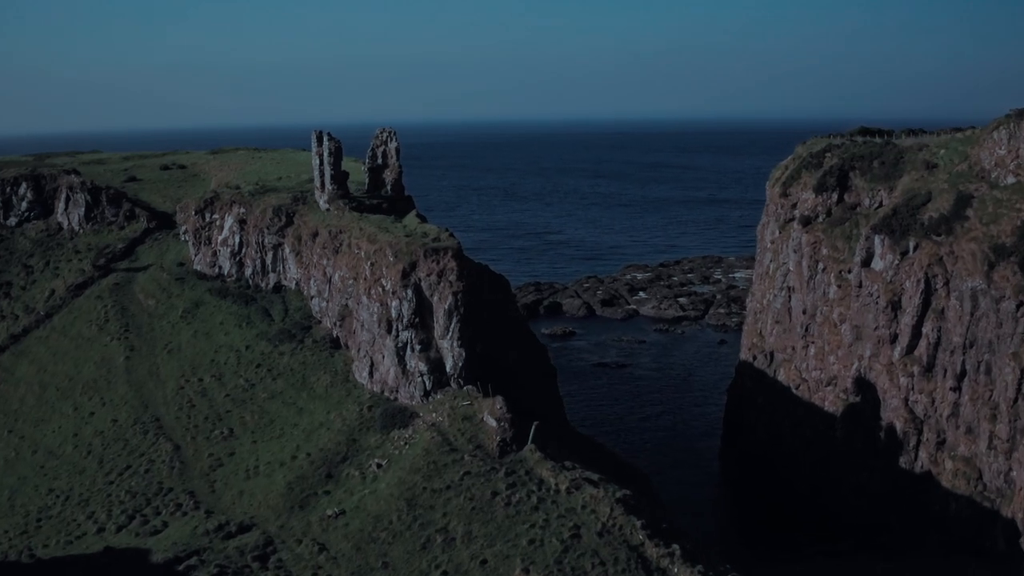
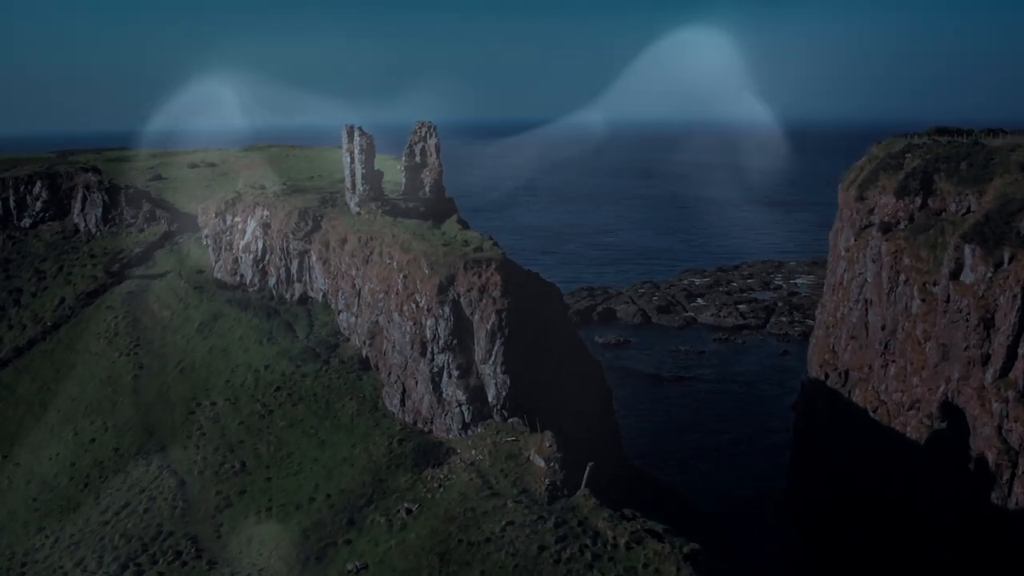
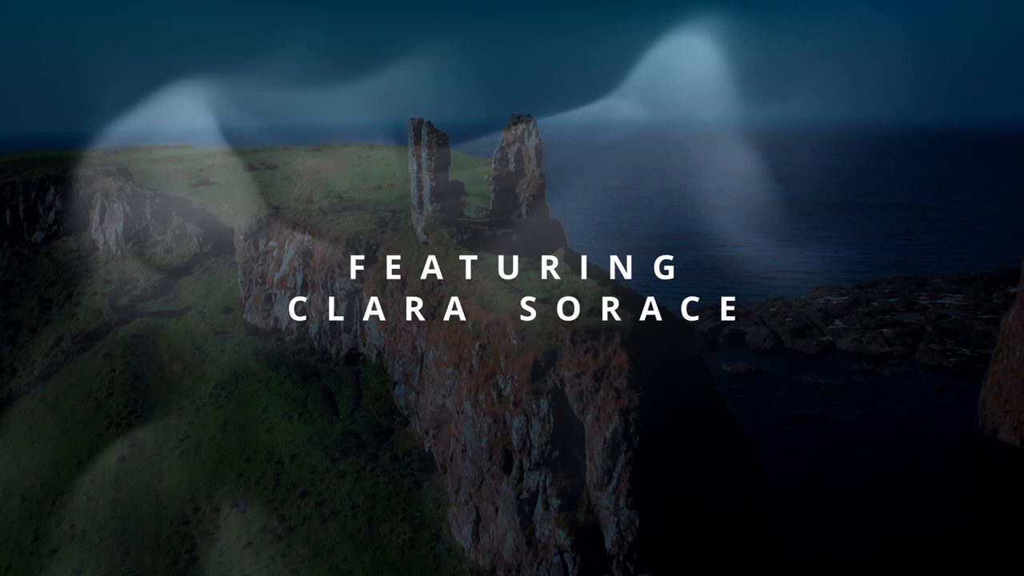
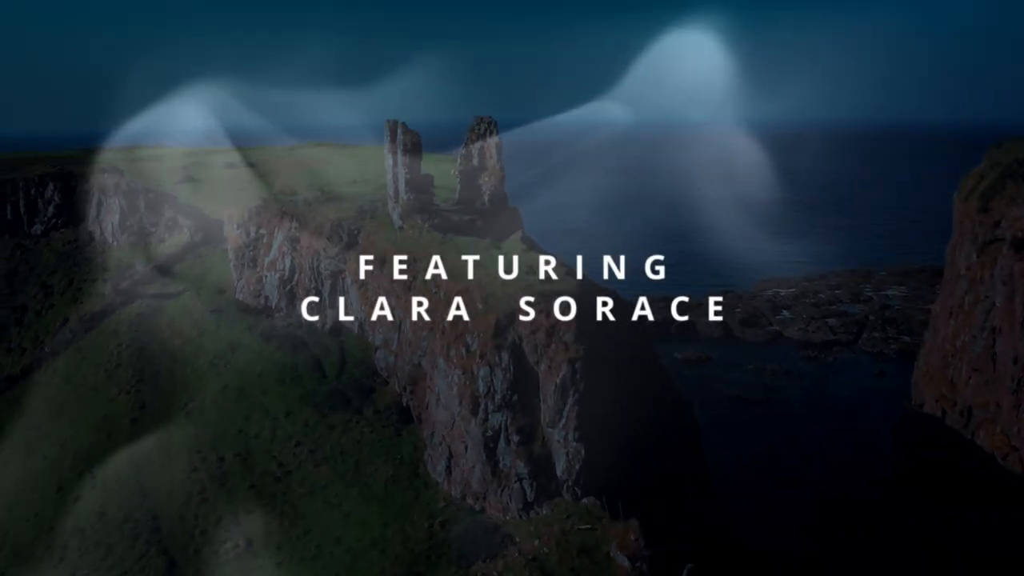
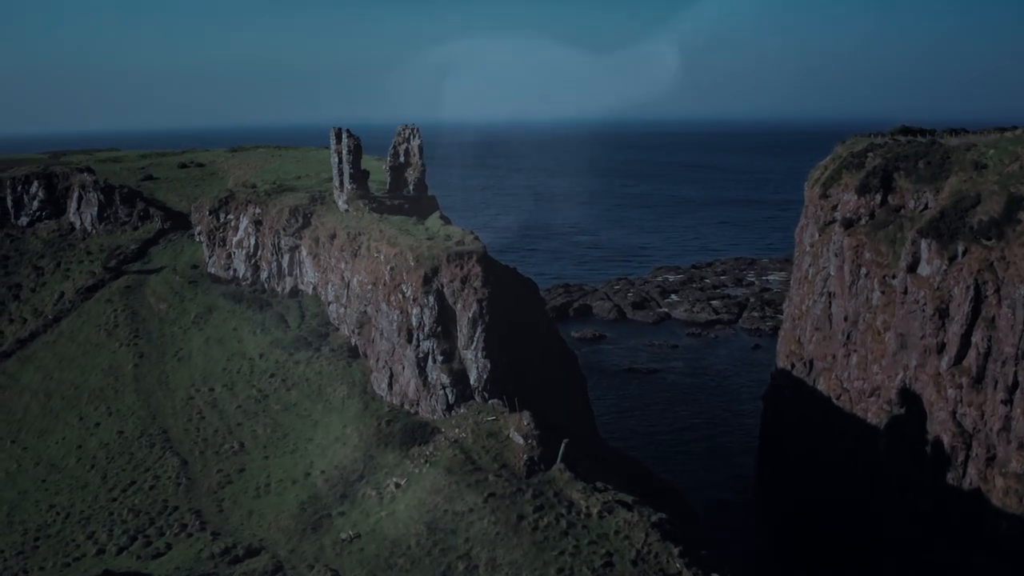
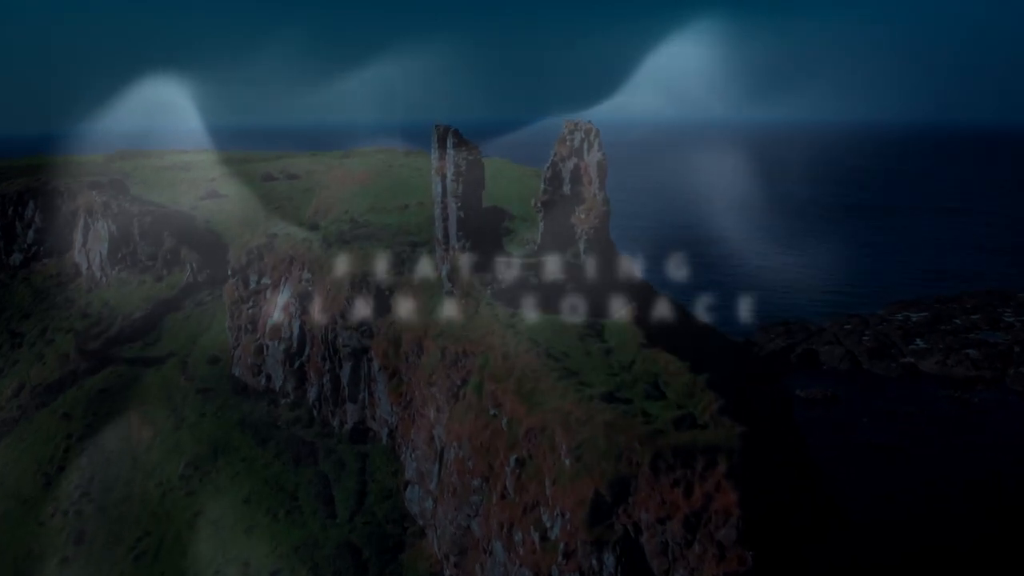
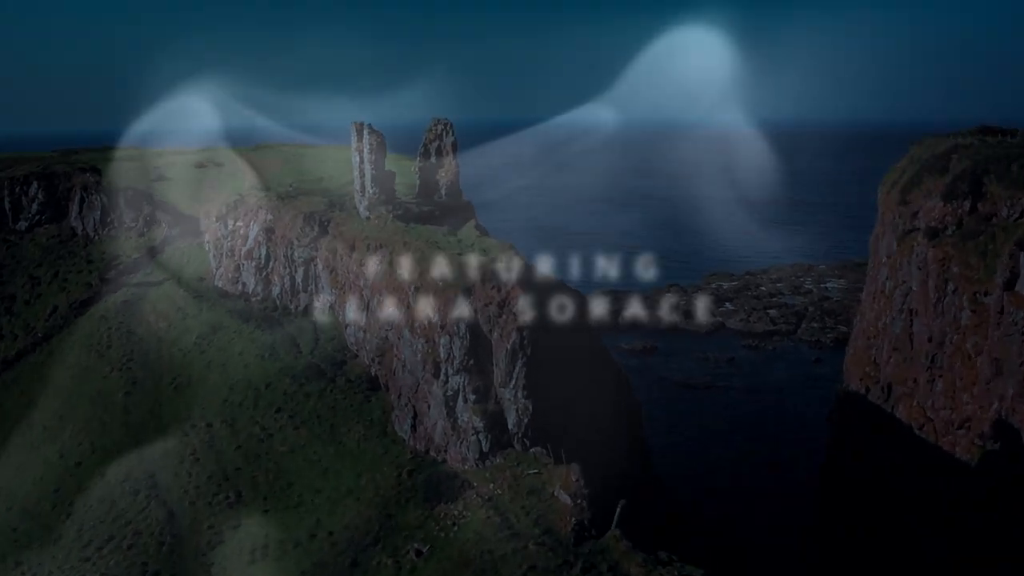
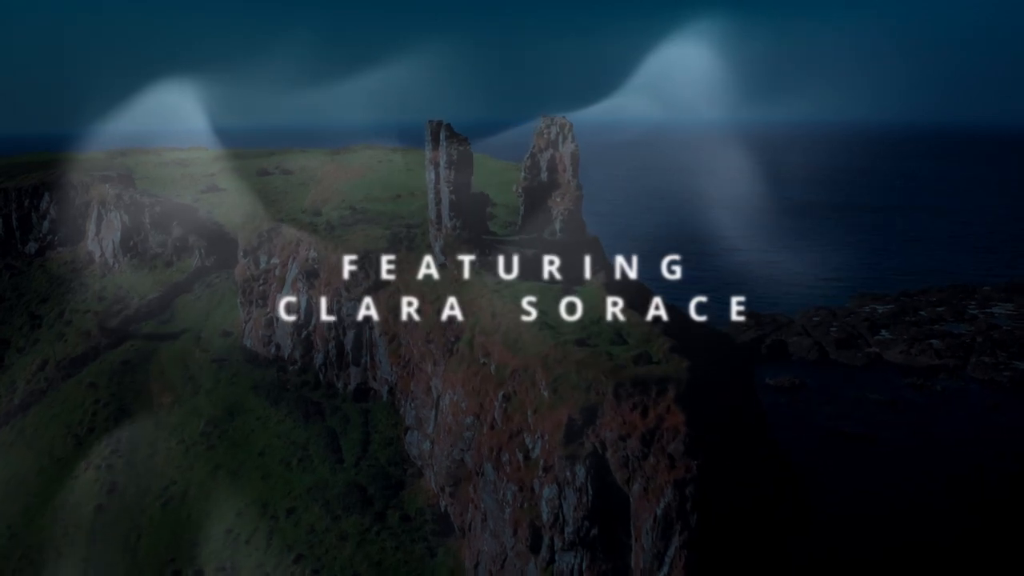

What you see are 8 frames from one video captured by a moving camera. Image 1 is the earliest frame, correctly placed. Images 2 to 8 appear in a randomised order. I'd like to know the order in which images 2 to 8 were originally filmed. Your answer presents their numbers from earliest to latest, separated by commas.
5, 2, 7, 4, 3, 8, 6
